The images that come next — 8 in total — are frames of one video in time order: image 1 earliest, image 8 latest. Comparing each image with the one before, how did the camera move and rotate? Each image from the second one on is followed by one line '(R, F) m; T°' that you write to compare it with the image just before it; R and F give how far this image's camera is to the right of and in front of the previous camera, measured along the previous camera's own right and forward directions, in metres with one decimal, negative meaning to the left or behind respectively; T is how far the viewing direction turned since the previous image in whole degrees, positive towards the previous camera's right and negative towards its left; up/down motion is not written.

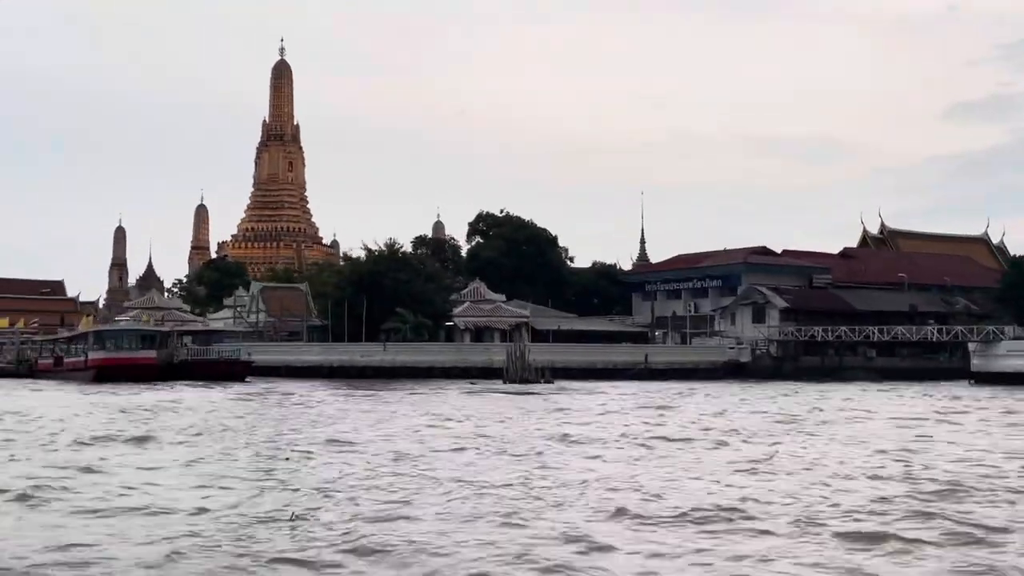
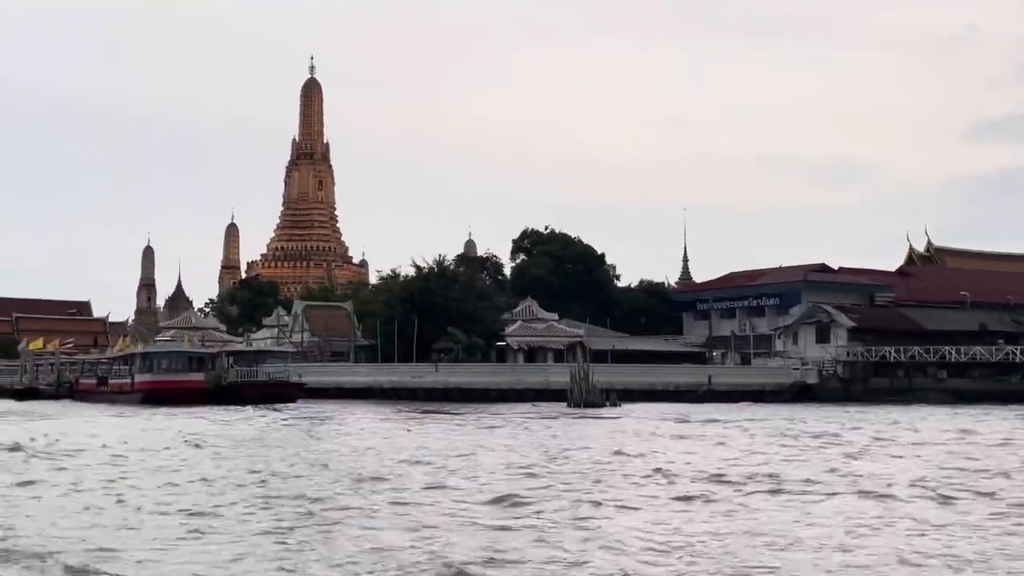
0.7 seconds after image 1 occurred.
(-1.3, +1.7) m; -1°
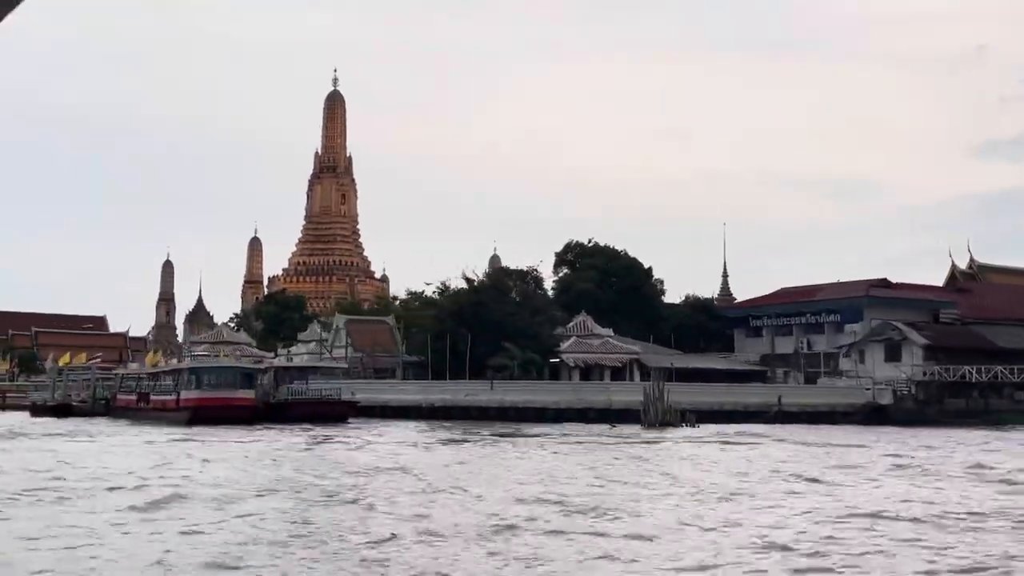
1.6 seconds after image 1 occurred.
(-1.6, +2.1) m; 0°
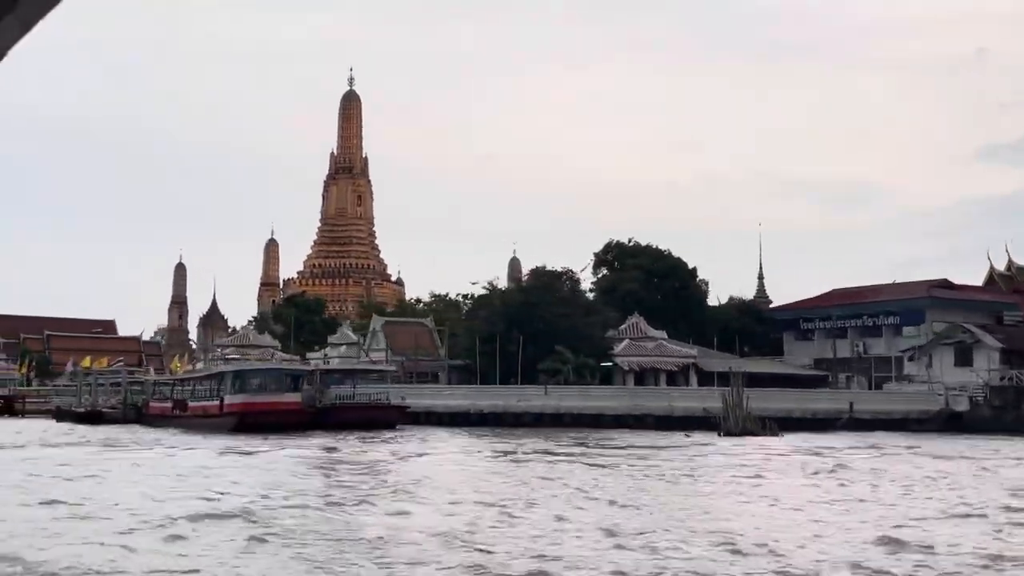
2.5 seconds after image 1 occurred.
(-1.6, +2.2) m; 0°
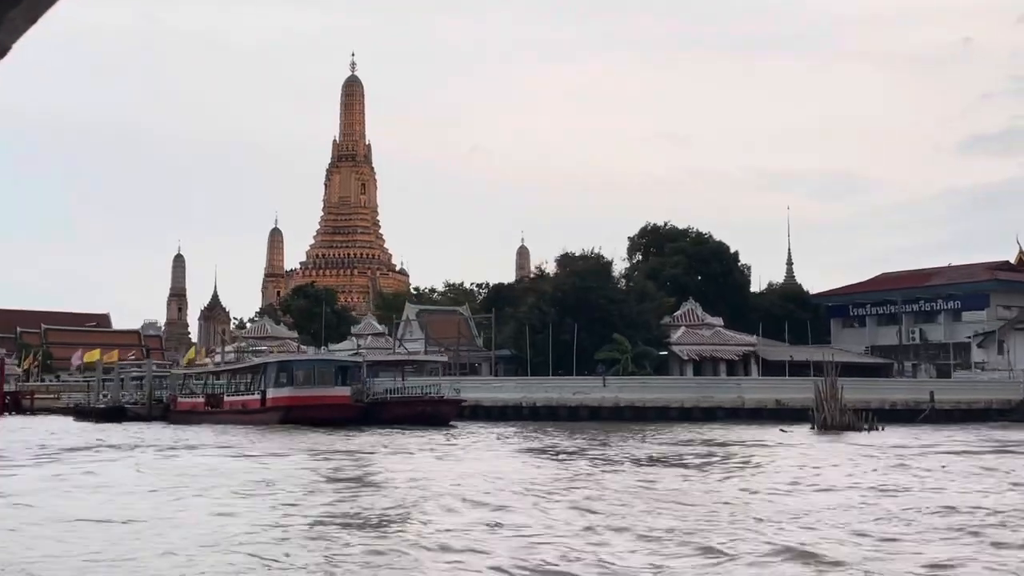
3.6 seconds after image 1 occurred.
(-1.9, +2.7) m; +1°
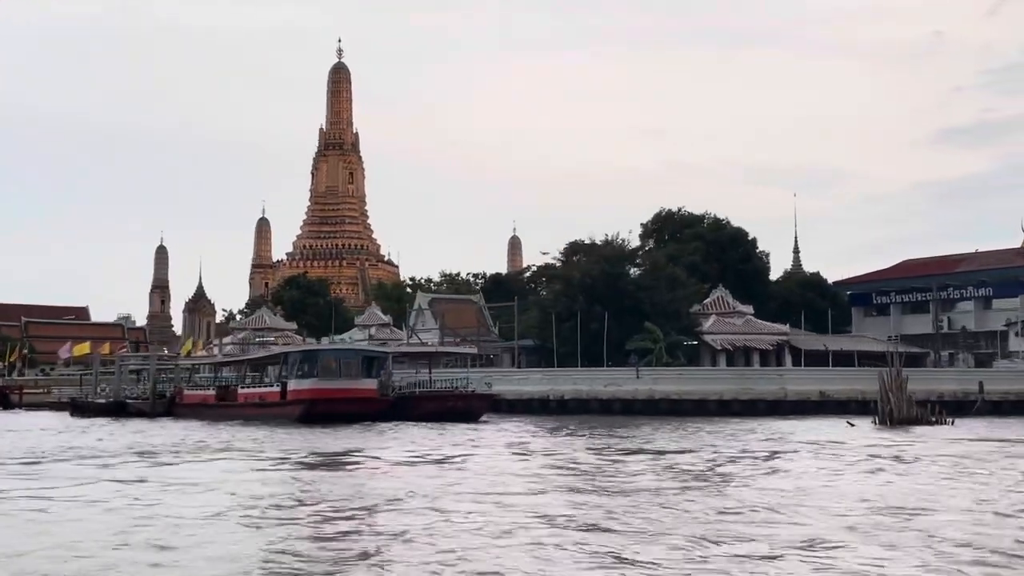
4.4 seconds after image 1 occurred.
(-1.4, +2.0) m; +1°
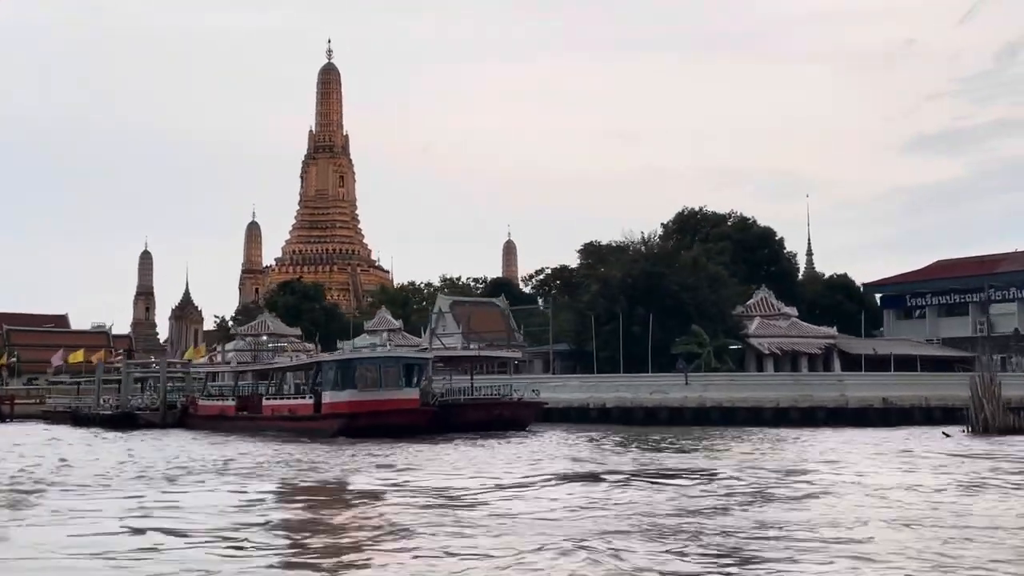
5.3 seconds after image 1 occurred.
(-1.5, +2.3) m; +1°
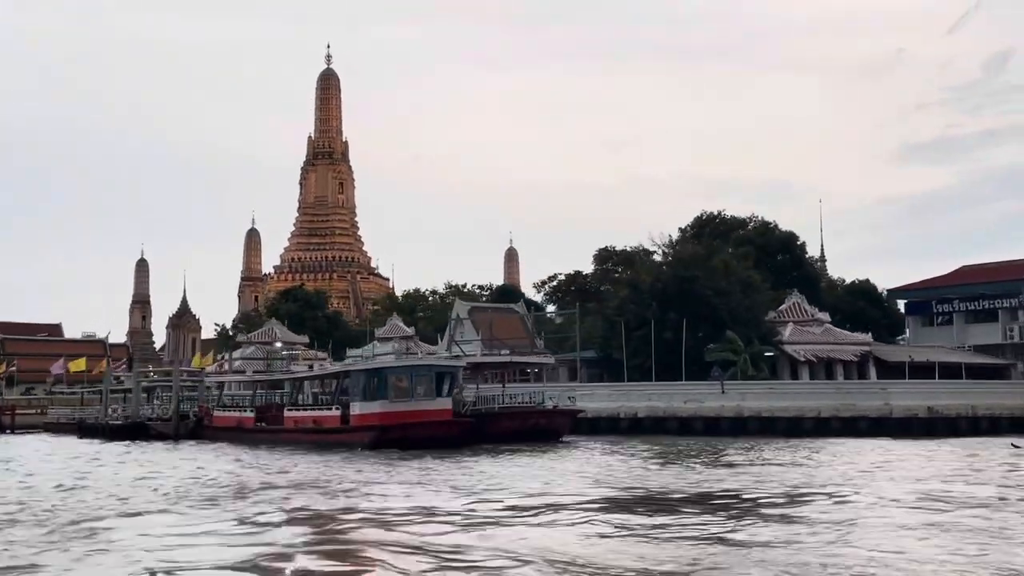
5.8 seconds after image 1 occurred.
(-0.9, +1.3) m; 0°
